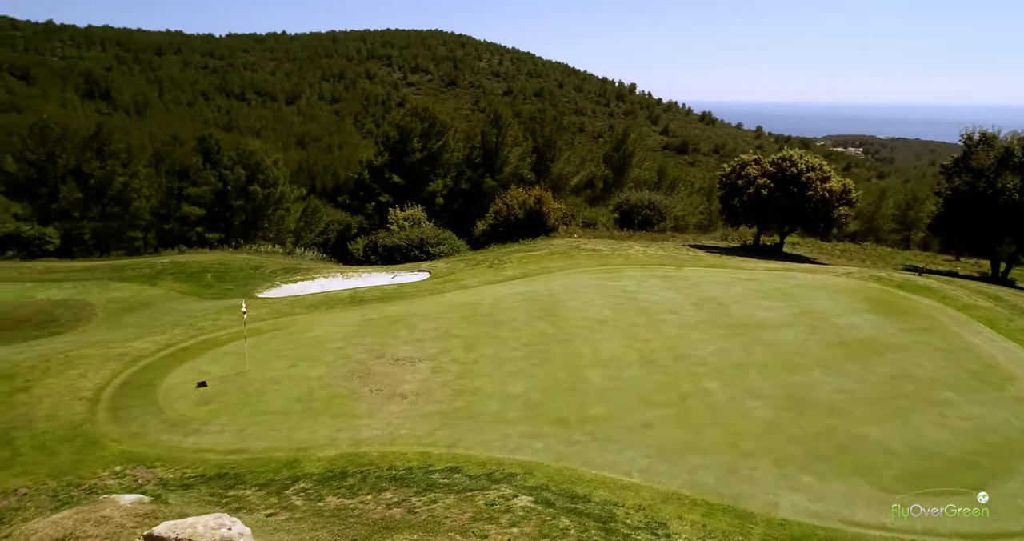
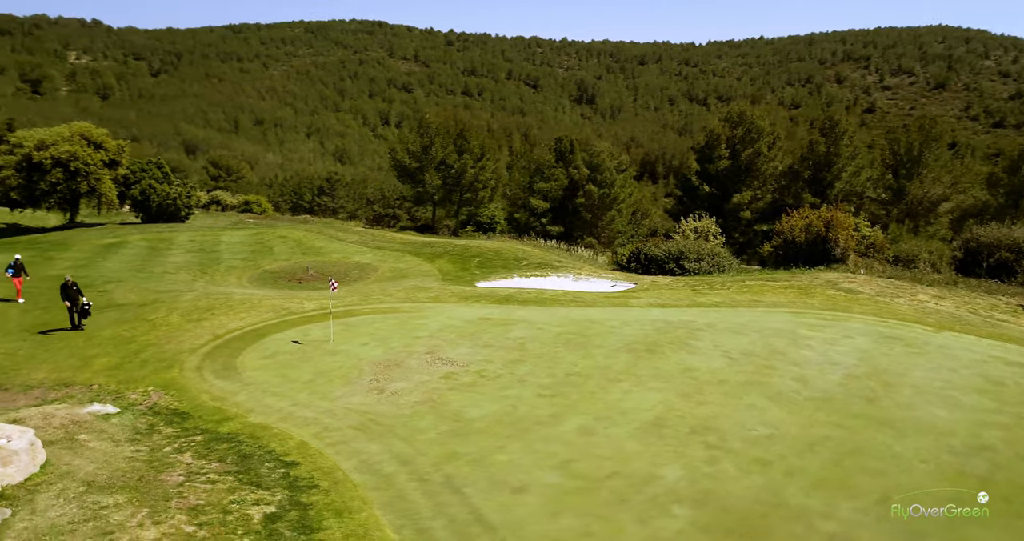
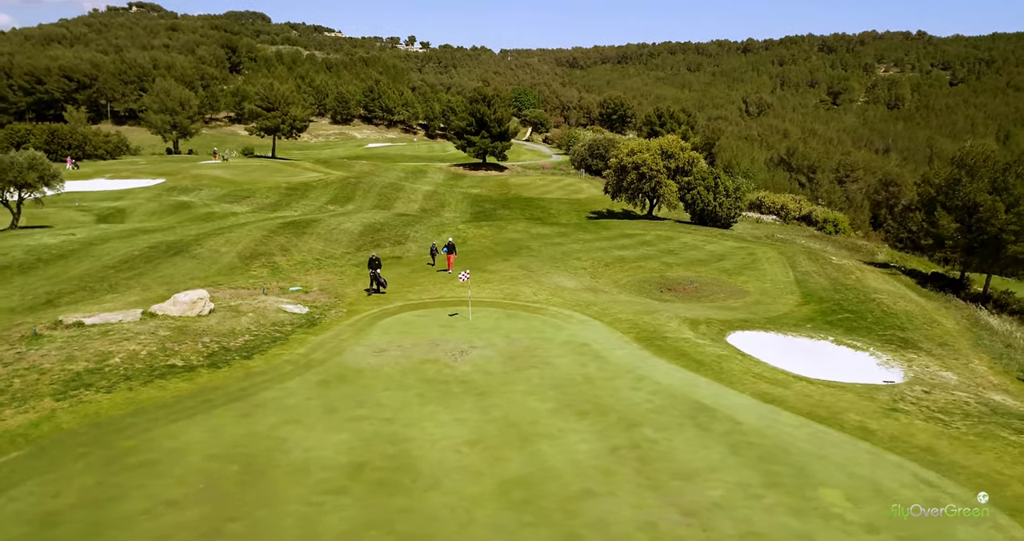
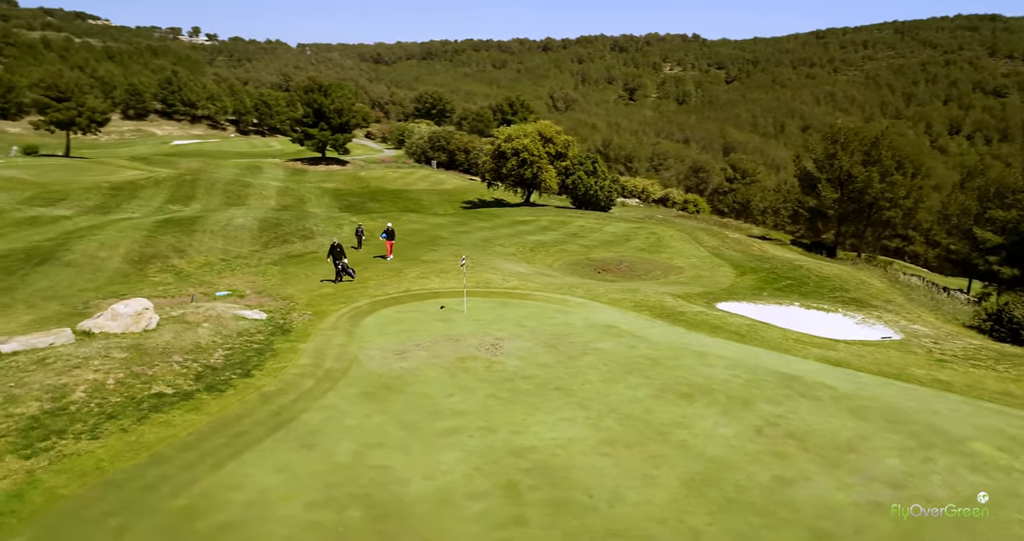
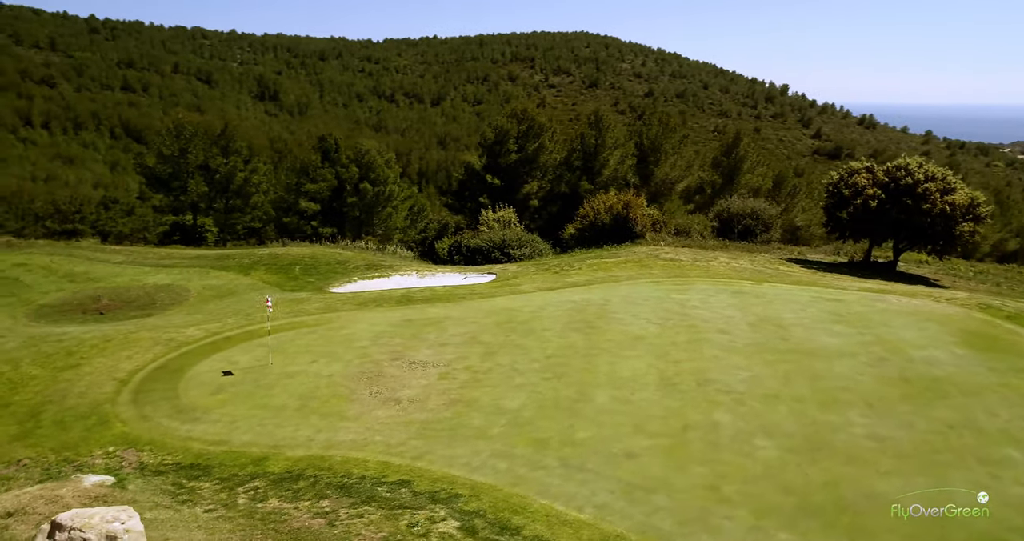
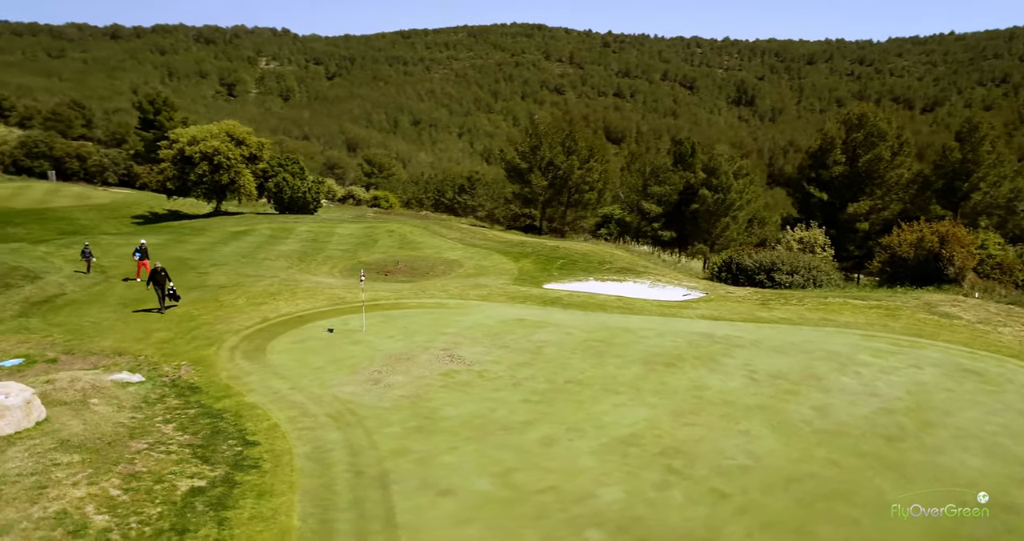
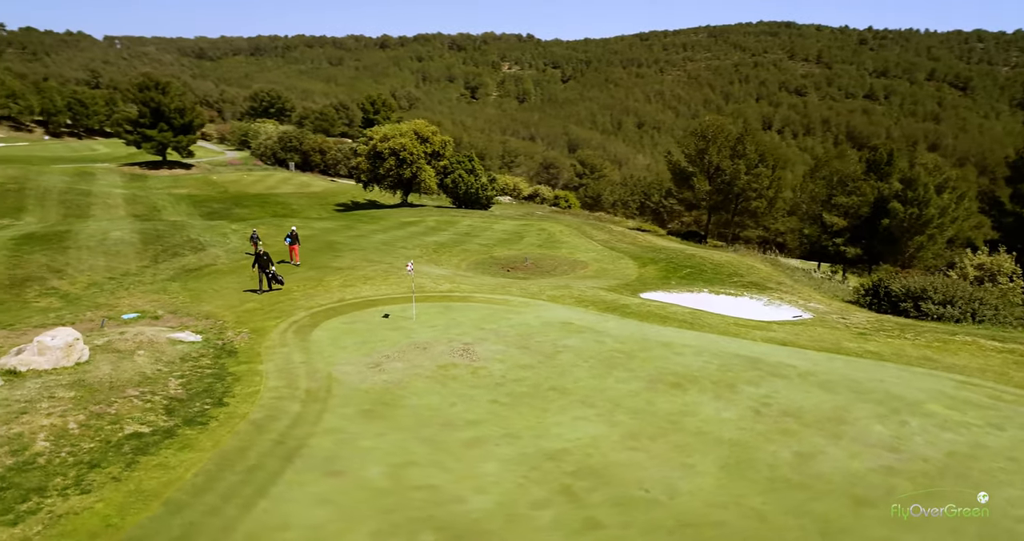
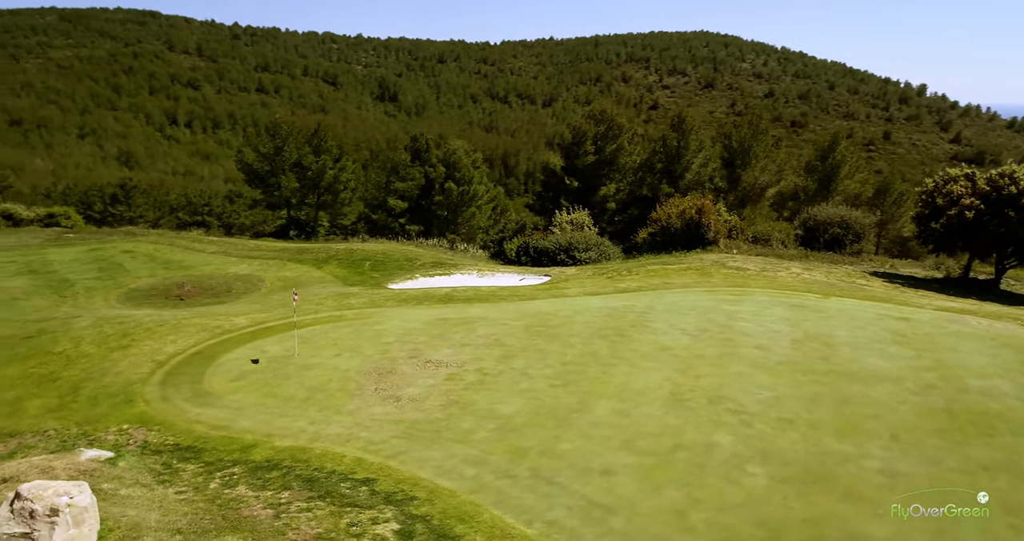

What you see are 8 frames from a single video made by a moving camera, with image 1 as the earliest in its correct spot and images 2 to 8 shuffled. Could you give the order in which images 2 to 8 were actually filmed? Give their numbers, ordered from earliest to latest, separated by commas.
5, 8, 2, 6, 7, 4, 3
